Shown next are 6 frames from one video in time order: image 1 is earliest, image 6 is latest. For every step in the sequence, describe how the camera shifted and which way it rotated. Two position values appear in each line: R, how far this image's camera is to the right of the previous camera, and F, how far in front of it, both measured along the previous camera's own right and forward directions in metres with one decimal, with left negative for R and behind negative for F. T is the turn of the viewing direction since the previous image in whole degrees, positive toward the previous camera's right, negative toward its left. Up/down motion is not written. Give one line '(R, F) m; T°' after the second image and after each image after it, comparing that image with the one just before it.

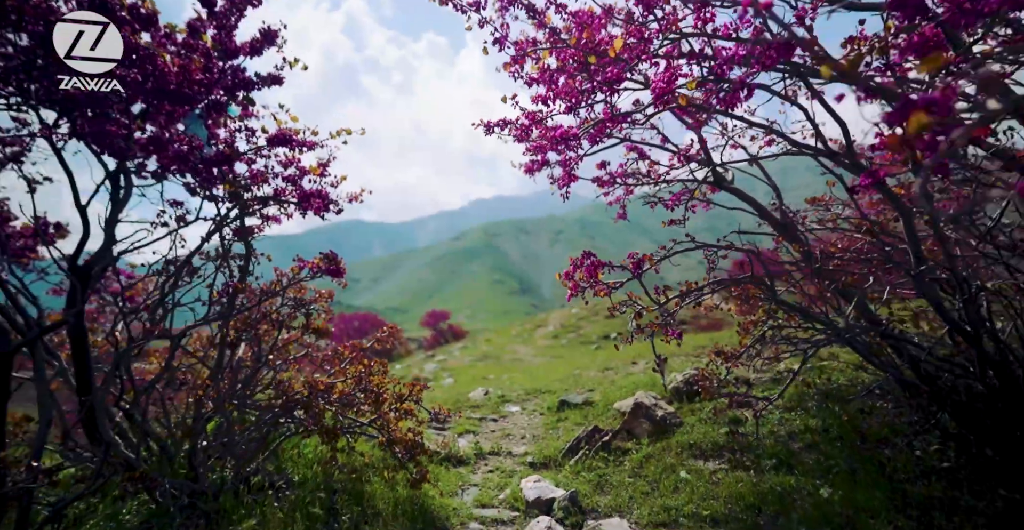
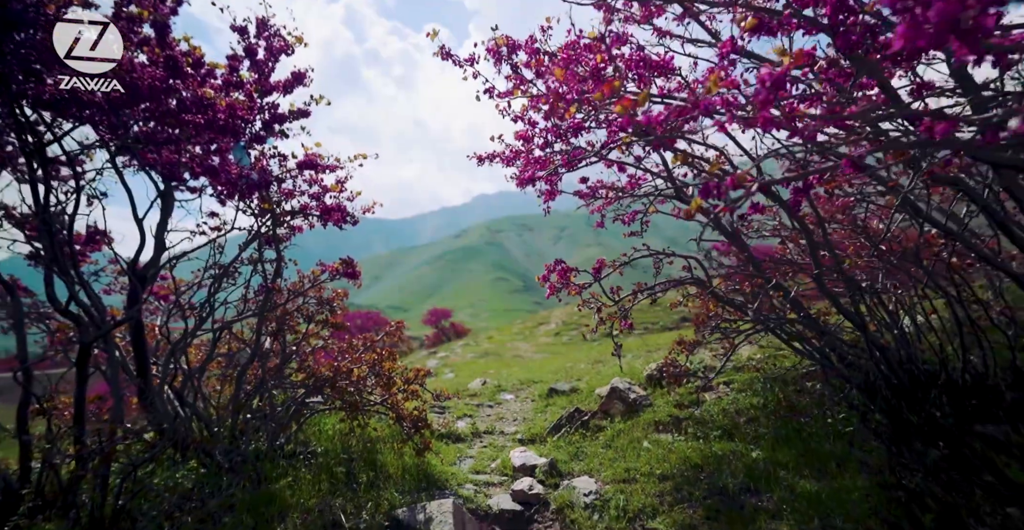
(+0.1, -0.8) m; 0°
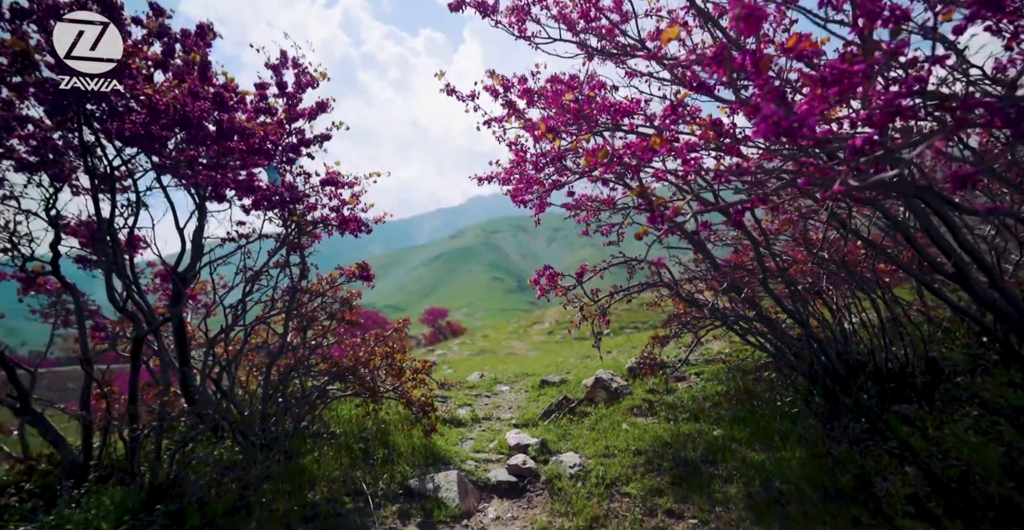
(0.0, -0.7) m; 0°
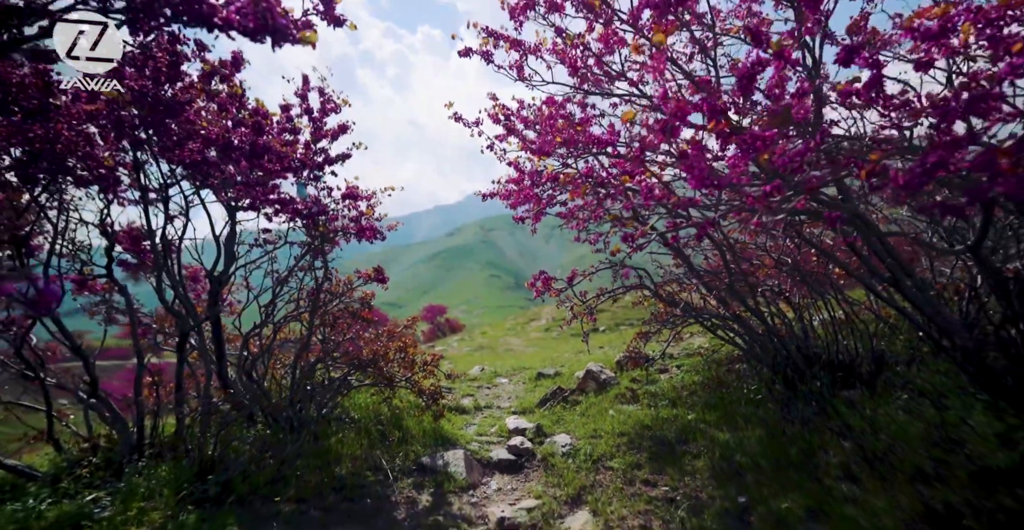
(0.0, -0.7) m; 0°
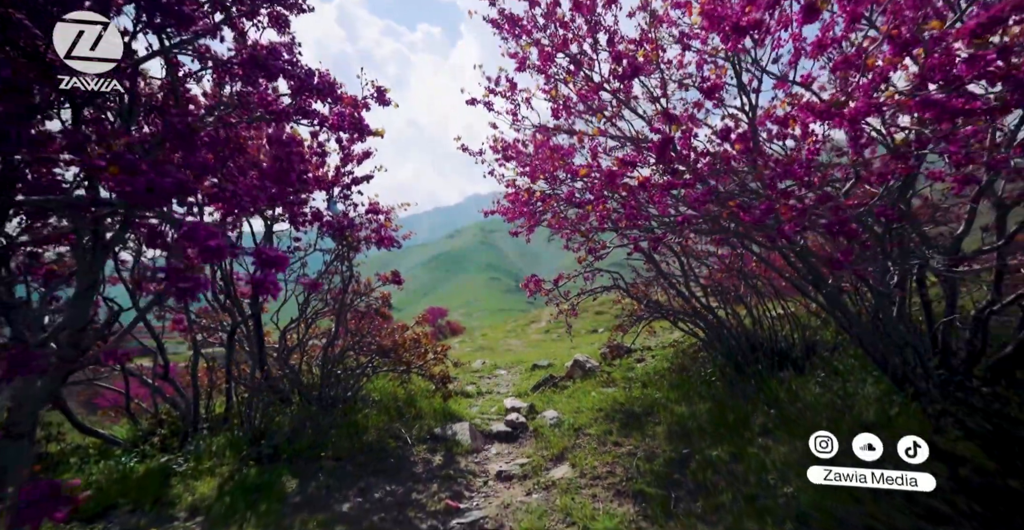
(0.0, -1.1) m; 0°
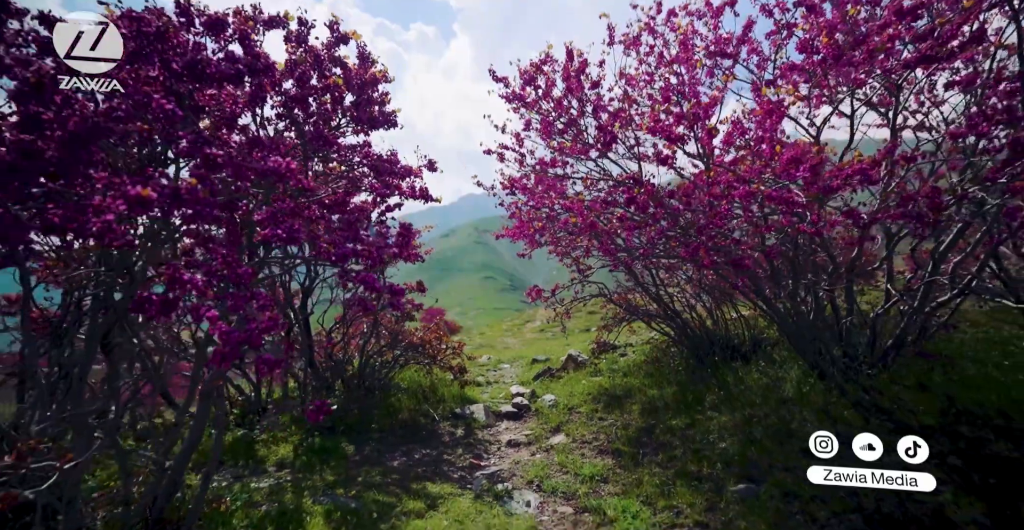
(-0.2, -1.6) m; +1°
